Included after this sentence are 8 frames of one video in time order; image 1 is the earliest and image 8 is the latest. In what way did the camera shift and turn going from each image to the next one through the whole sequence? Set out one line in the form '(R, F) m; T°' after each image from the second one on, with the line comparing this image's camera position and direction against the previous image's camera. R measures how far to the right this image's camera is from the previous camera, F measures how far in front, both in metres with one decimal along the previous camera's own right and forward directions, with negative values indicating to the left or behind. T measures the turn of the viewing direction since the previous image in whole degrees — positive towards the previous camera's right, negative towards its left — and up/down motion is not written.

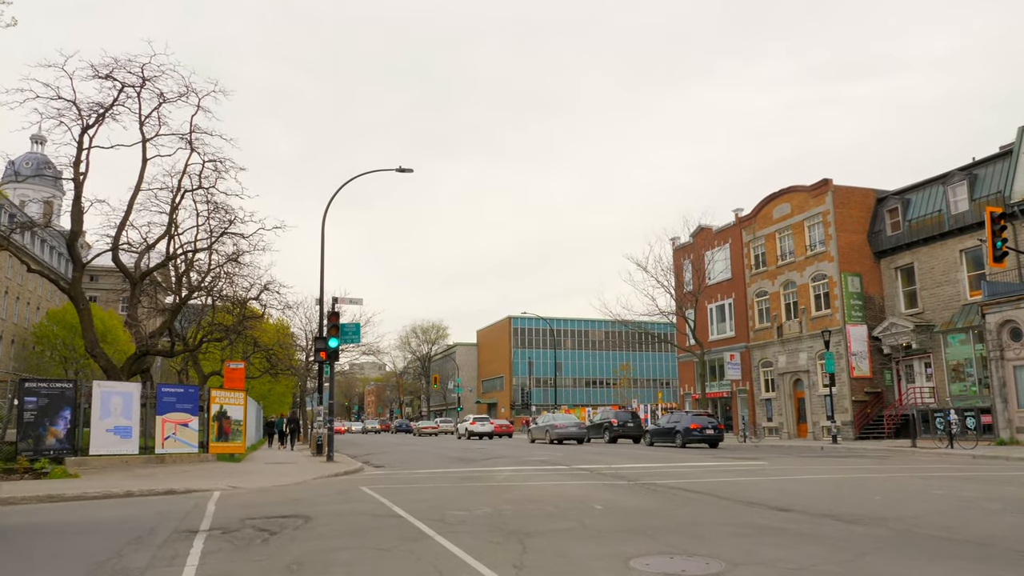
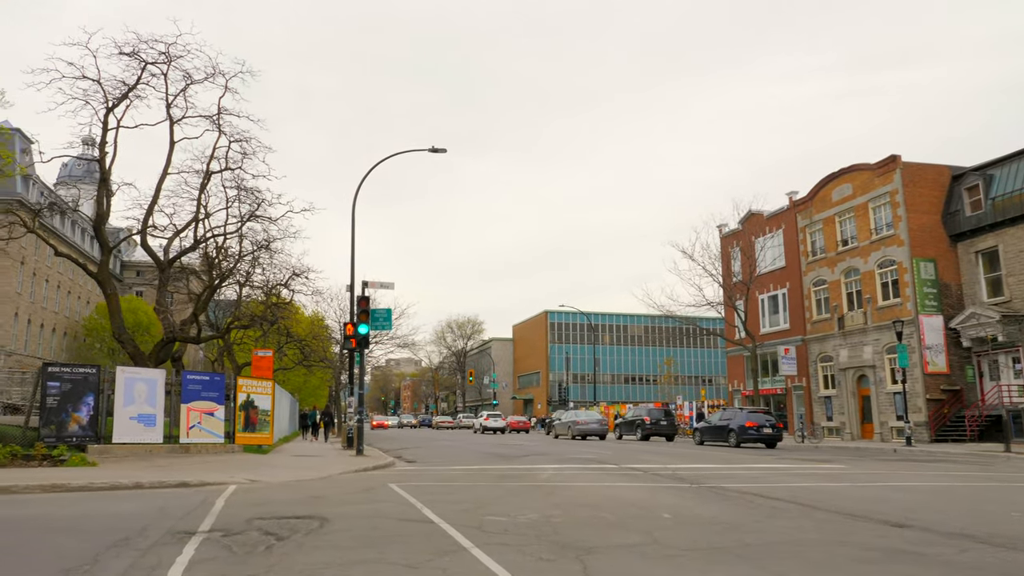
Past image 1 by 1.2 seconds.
(-0.2, +1.5) m; -3°
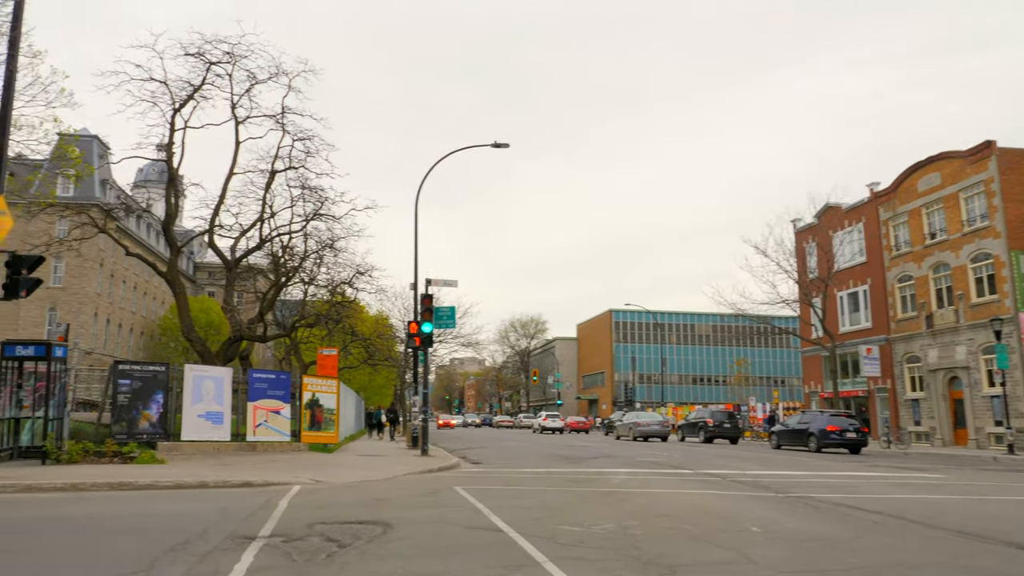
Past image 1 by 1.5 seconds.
(-0.1, +0.6) m; -5°
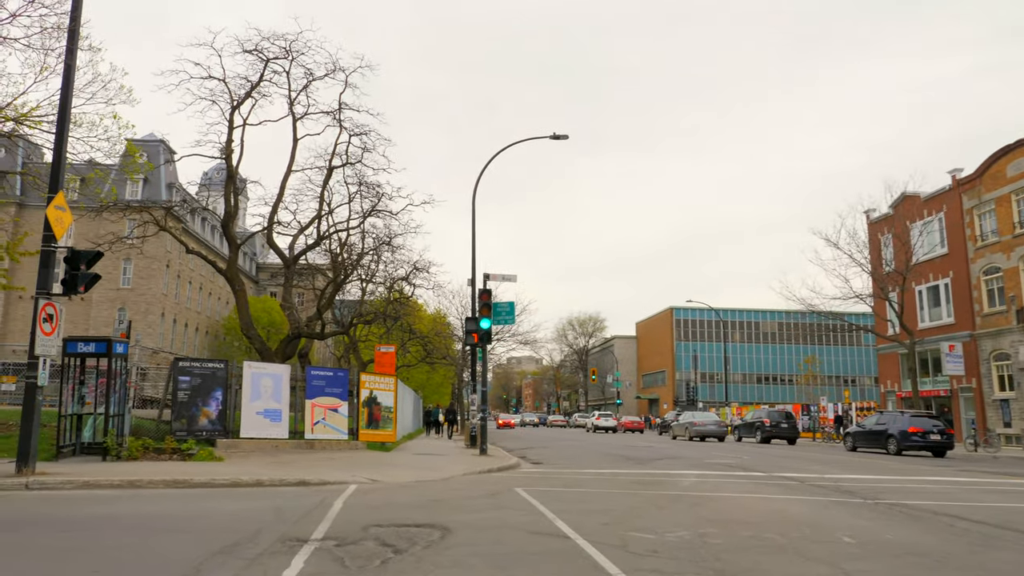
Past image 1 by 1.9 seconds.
(-0.1, +0.6) m; -4°
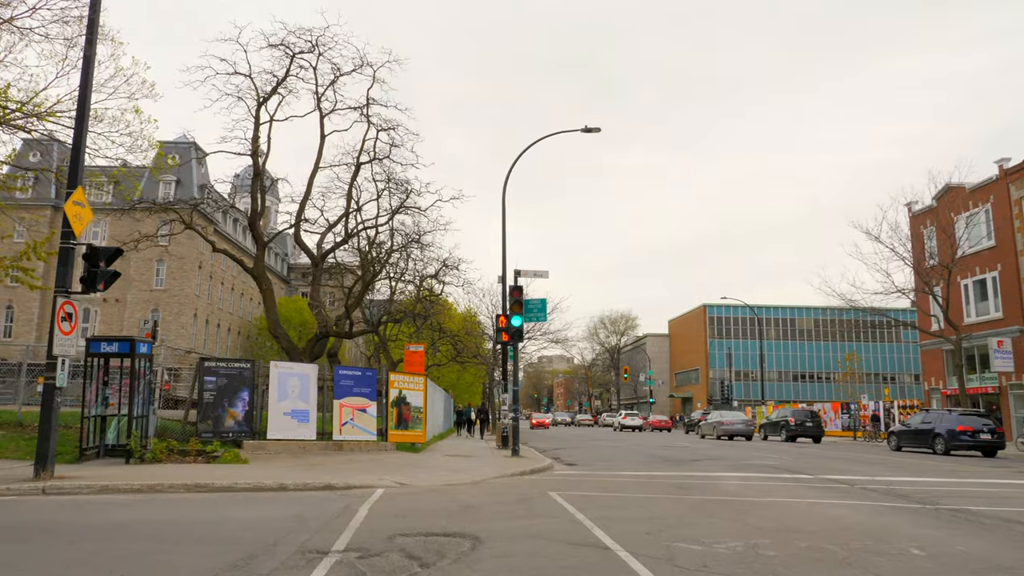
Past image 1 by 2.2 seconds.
(0.0, +0.6) m; -2°
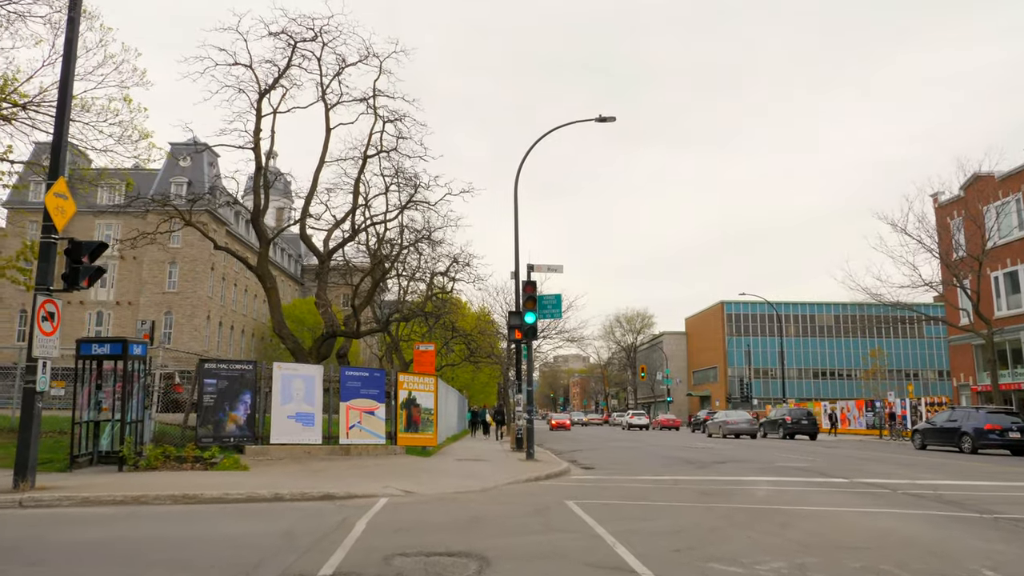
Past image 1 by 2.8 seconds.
(0.0, +0.9) m; -1°
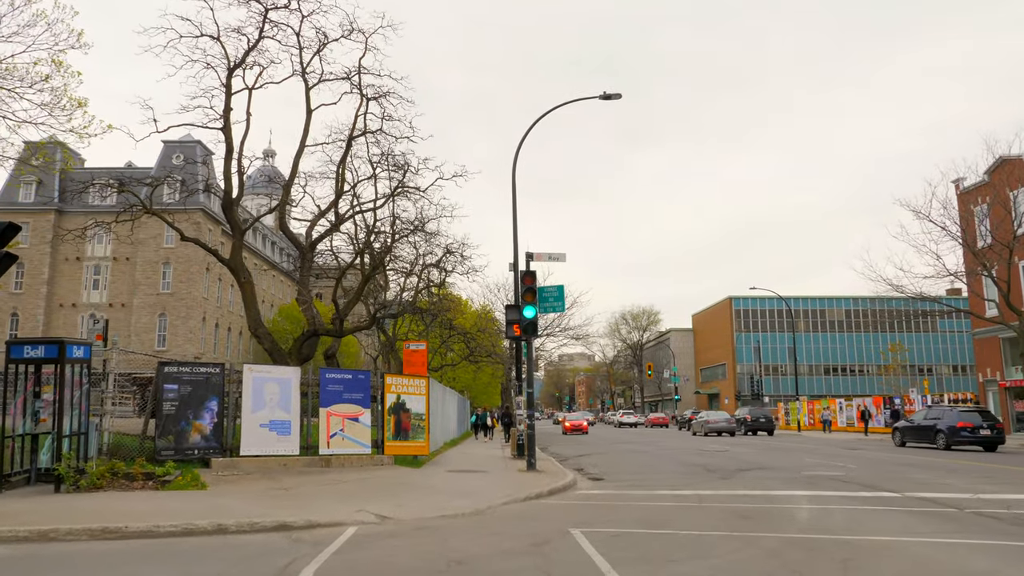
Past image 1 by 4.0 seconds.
(+0.2, +1.9) m; 0°
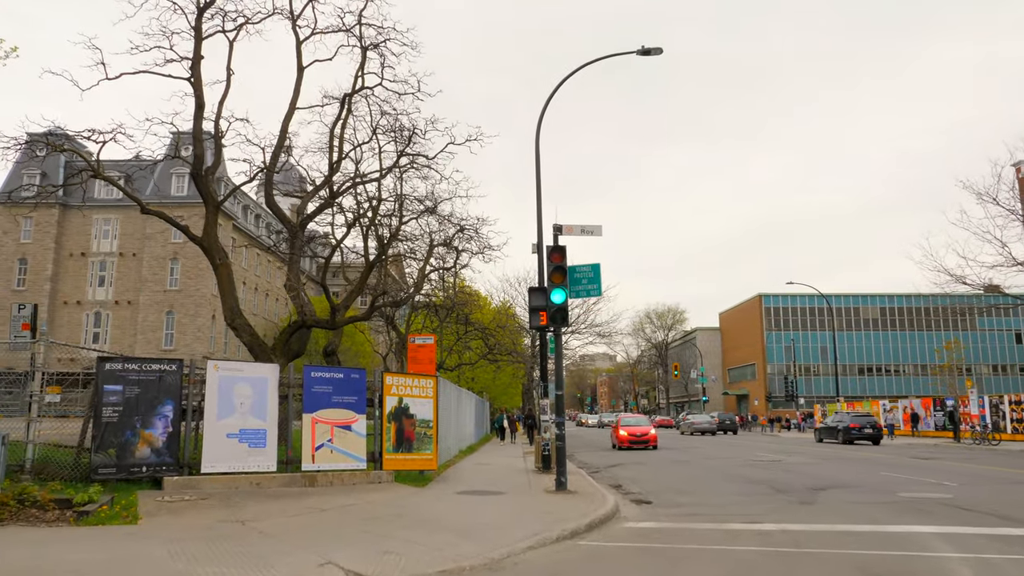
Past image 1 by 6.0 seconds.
(-0.1, +3.1) m; -1°
